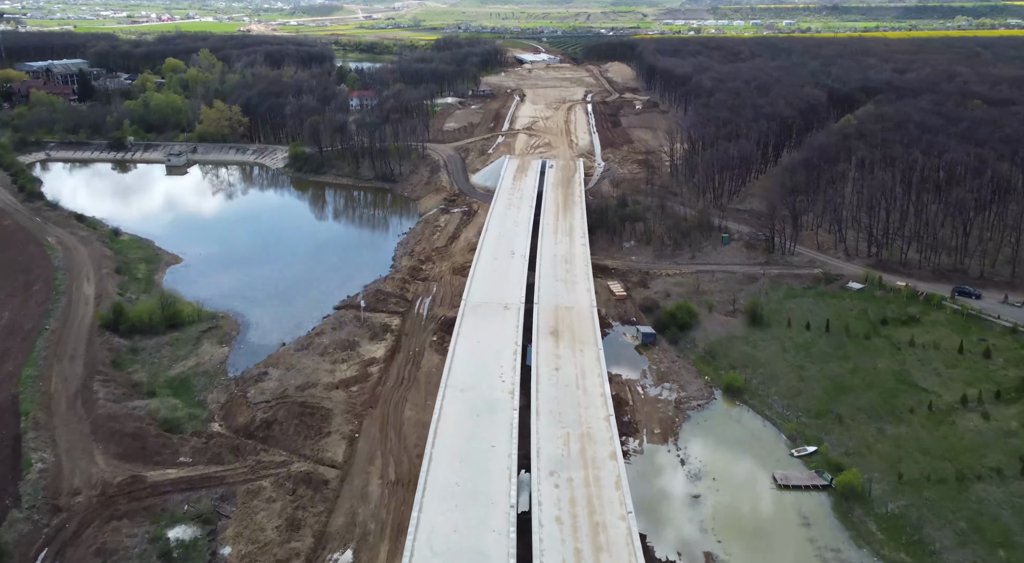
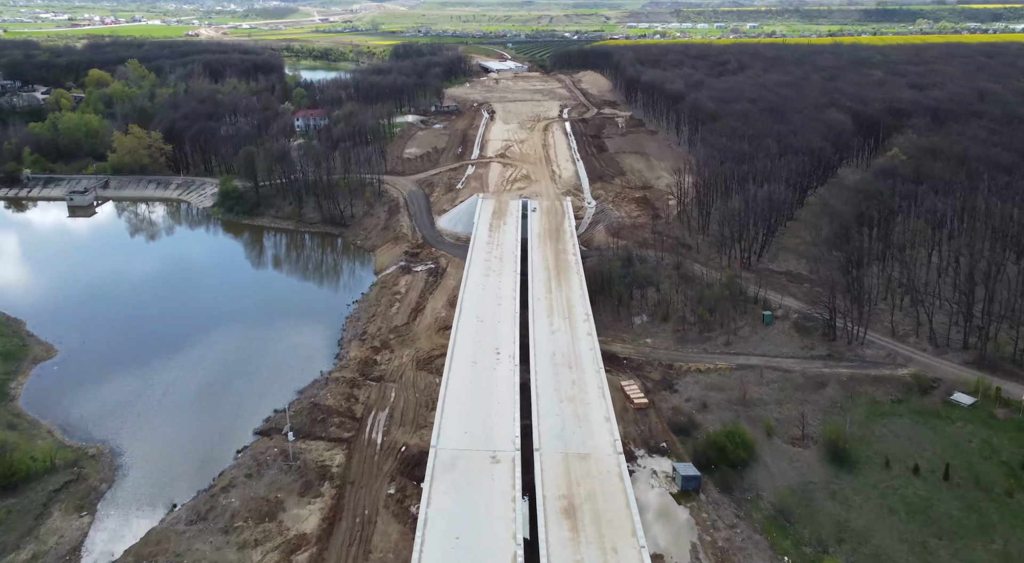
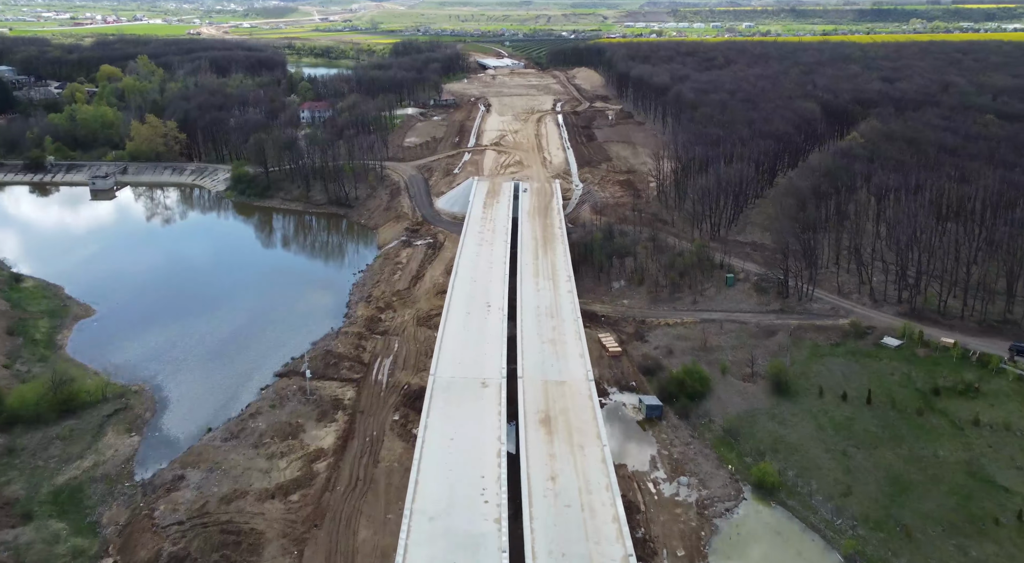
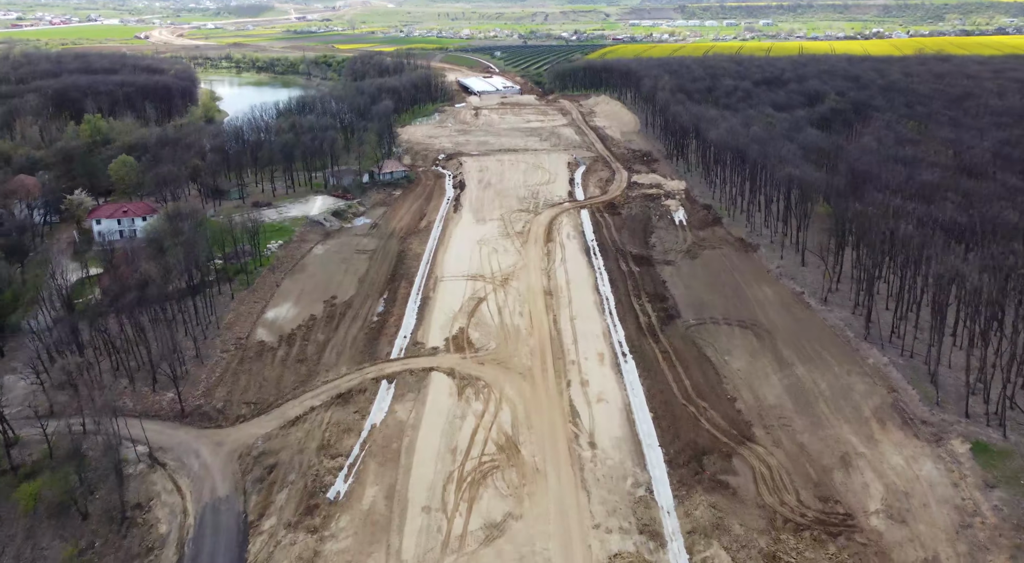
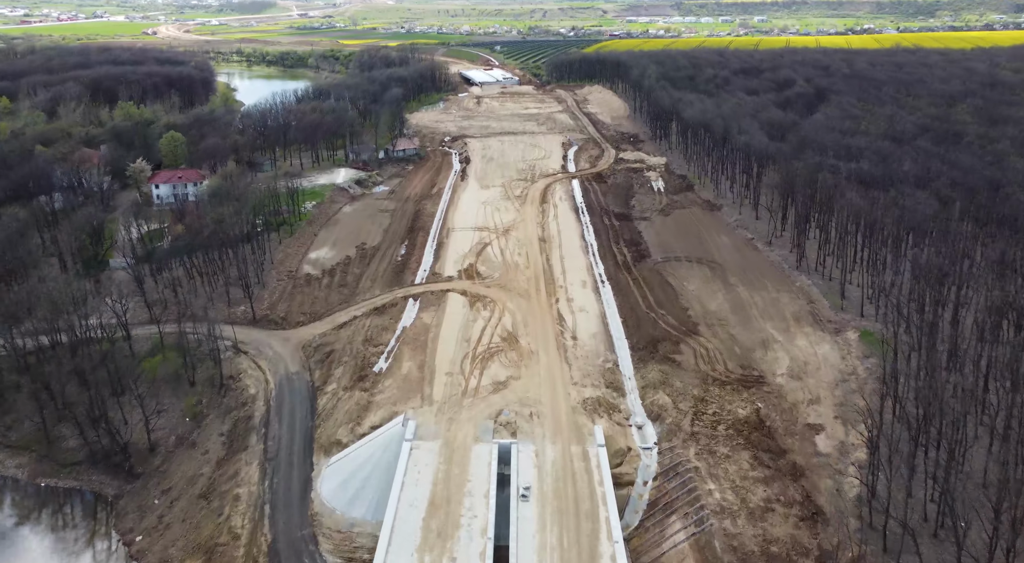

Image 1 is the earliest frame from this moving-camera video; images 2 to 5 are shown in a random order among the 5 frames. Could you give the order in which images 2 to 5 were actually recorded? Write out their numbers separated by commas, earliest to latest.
3, 2, 5, 4
